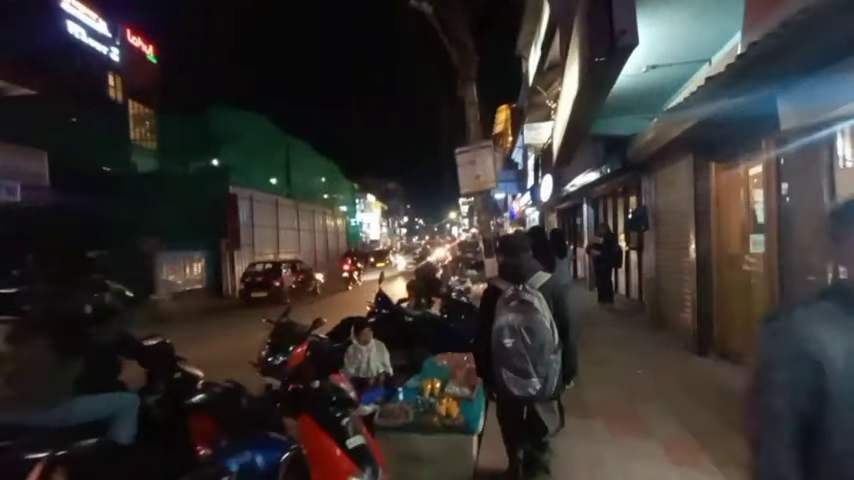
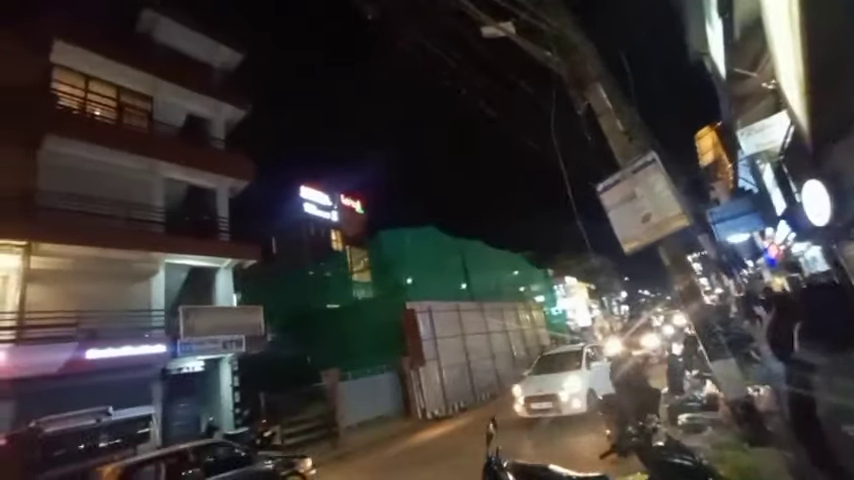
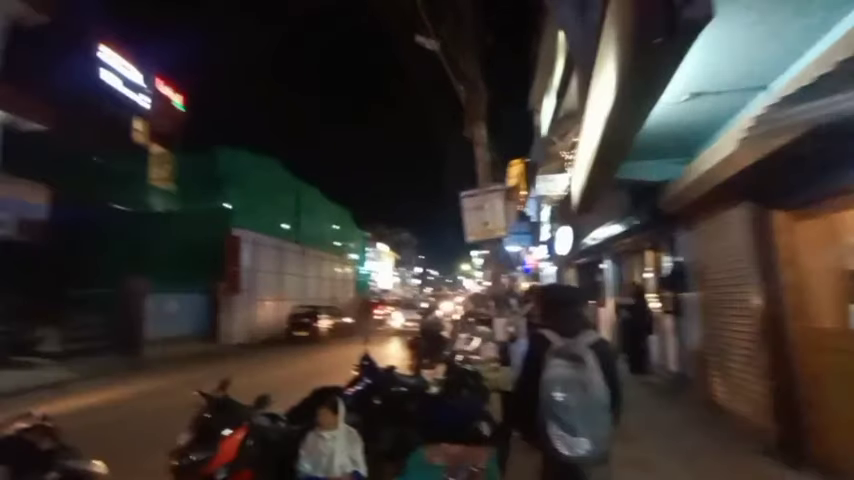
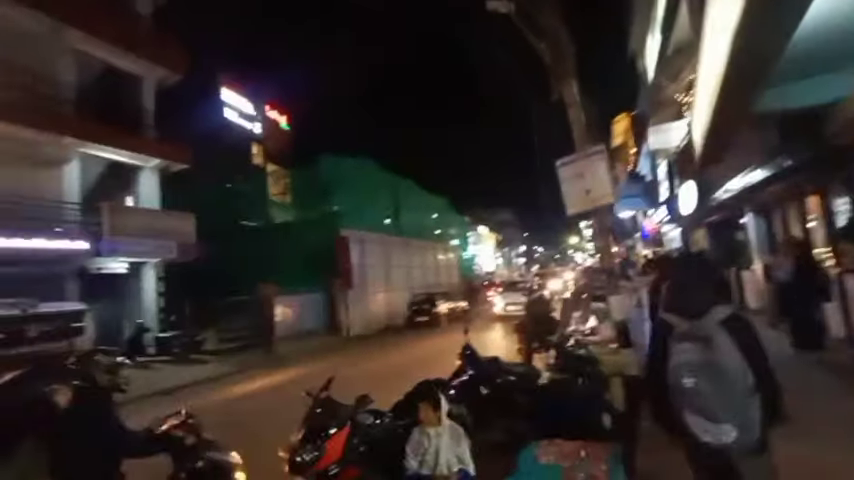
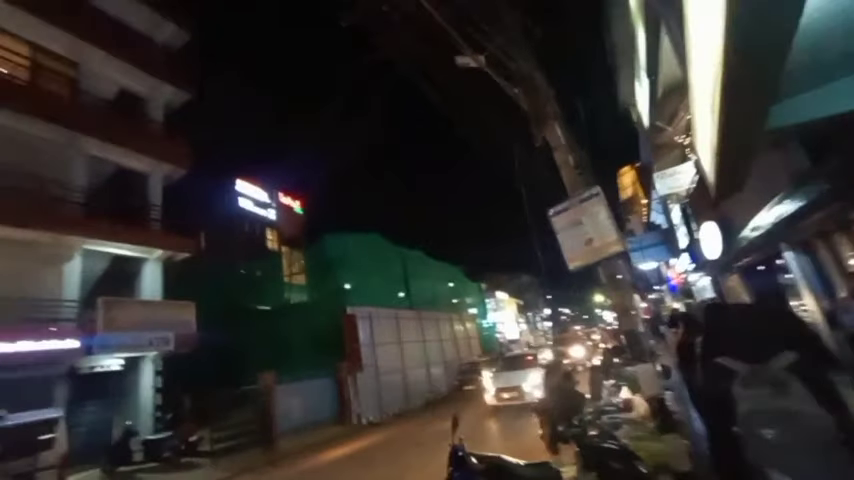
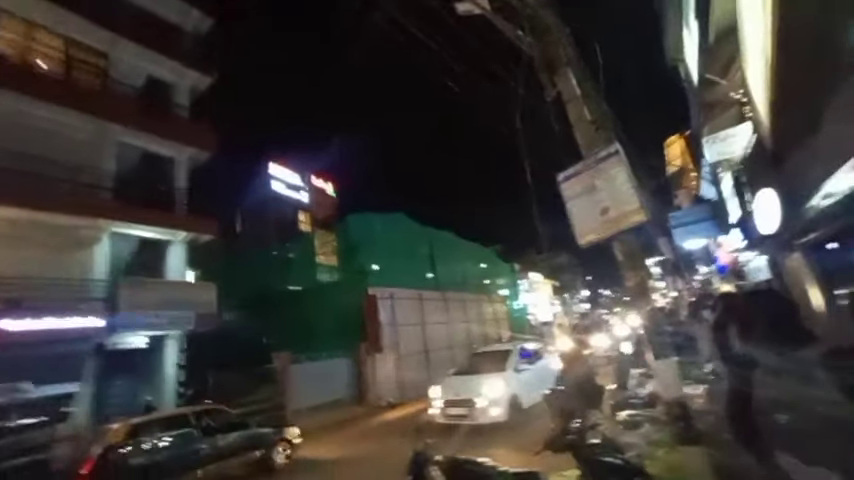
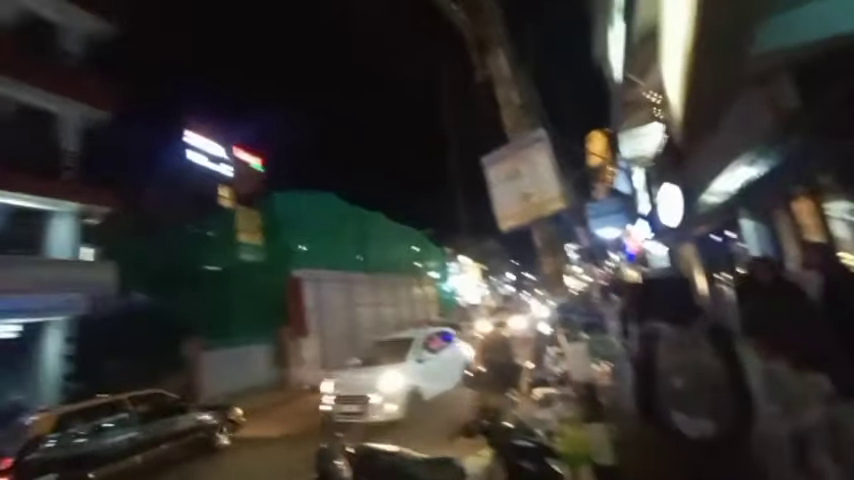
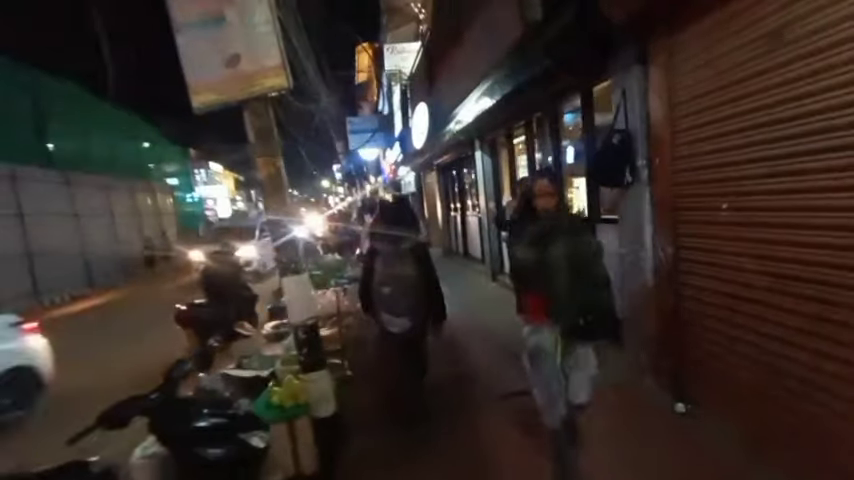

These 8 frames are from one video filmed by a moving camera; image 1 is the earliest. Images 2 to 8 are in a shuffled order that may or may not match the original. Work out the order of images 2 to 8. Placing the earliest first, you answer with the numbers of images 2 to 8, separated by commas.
3, 4, 5, 2, 6, 7, 8
